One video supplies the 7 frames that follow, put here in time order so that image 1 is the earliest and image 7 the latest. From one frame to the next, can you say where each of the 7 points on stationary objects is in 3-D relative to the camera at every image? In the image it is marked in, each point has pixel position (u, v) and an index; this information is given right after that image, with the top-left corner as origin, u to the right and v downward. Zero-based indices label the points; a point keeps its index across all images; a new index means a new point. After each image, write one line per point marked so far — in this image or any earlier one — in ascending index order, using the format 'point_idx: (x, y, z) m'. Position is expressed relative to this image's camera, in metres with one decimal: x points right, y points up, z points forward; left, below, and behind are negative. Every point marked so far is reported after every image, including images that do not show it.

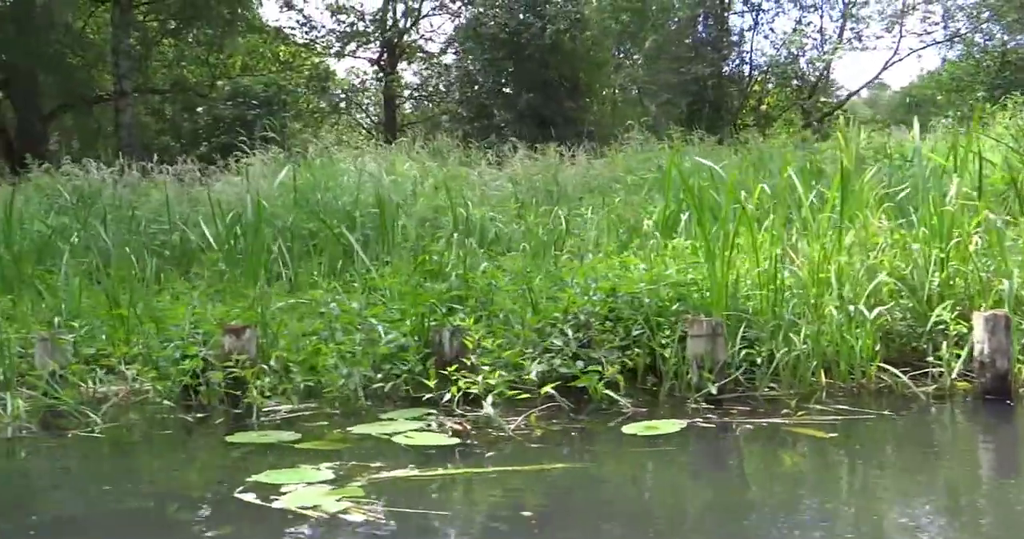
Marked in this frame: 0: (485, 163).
0: (-0.2, +0.9, +6.8) m
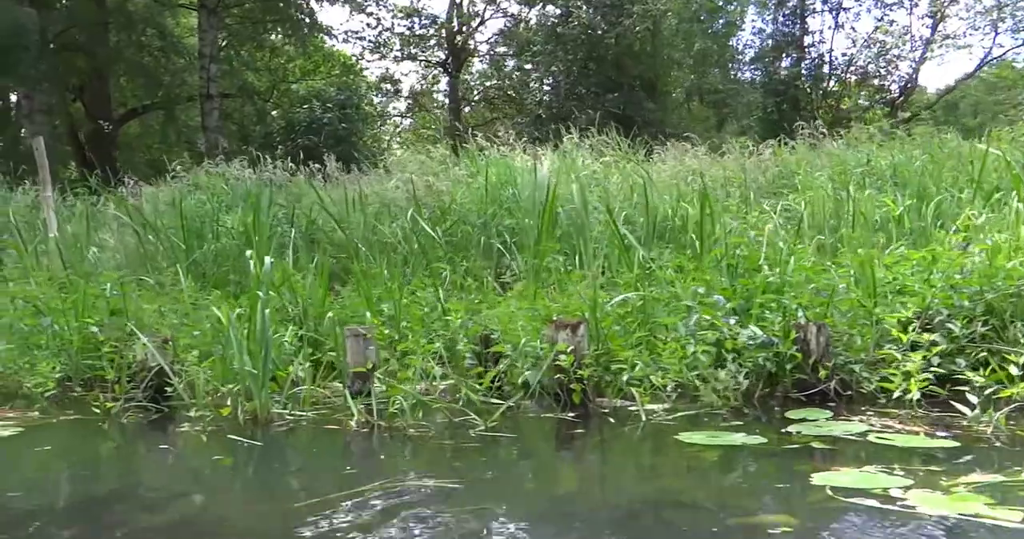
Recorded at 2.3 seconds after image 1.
0: (+1.1, +0.9, +6.6) m
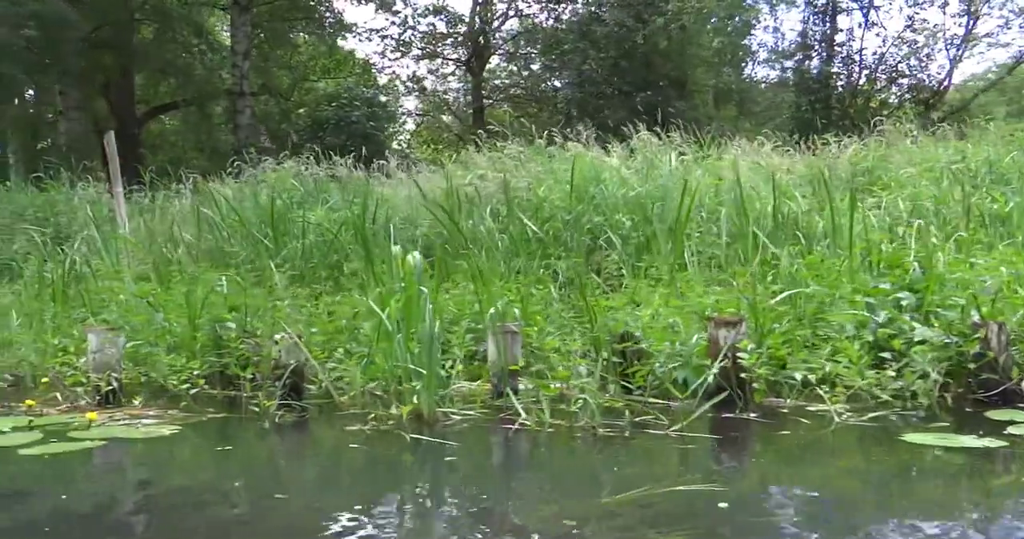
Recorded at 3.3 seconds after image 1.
0: (+1.6, +0.9, +6.5) m
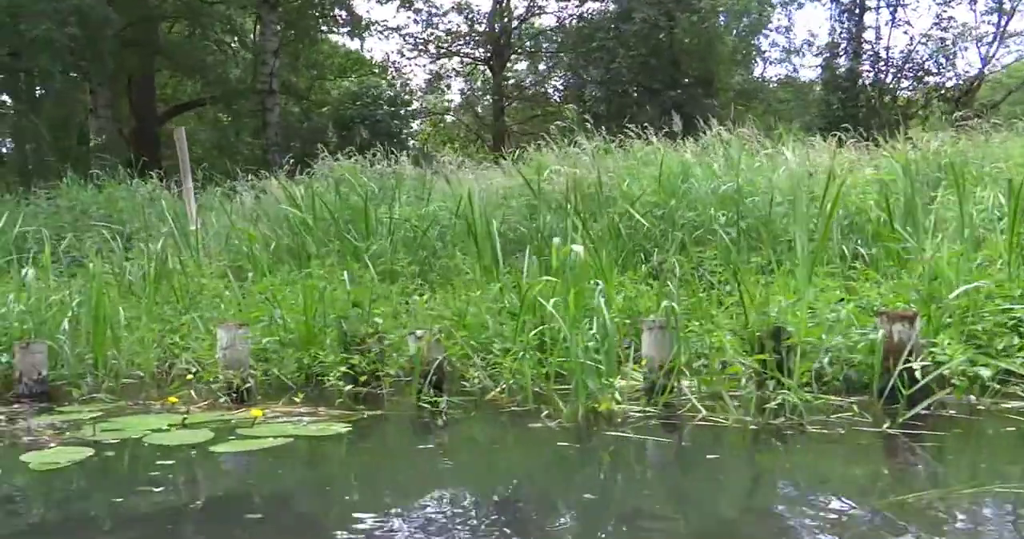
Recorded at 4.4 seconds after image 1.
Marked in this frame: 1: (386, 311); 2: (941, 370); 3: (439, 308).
0: (+2.2, +0.9, +6.4) m
1: (-0.5, -0.2, +3.5) m
2: (+1.3, -0.3, +2.6) m
3: (-0.3, -0.2, +3.6) m
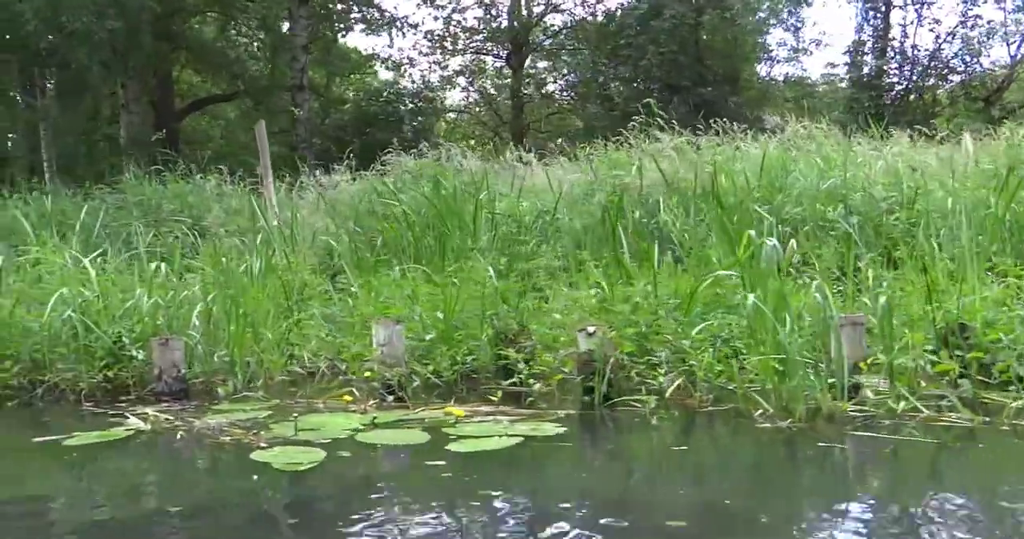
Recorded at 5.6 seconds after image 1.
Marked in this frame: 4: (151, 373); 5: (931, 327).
0: (+2.7, +1.0, +6.3) m
1: (+0.1, -0.2, +3.4) m
2: (+1.9, -0.3, +2.5) m
3: (+0.3, -0.1, +3.5) m
4: (-1.4, -0.4, +3.3) m
5: (+1.4, -0.2, +3.0) m
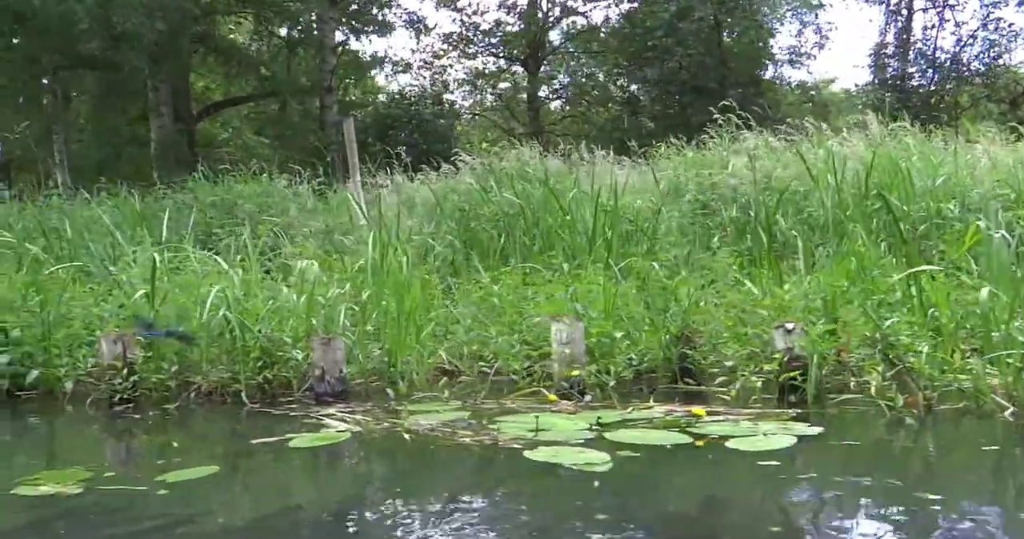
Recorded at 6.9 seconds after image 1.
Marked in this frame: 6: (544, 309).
0: (+3.4, +1.0, +6.3) m
1: (+0.7, -0.1, +3.4) m
2: (+2.6, -0.3, +2.4) m
3: (+1.0, -0.1, +3.4) m
4: (-0.8, -0.4, +3.2) m
5: (+2.1, -0.2, +2.9) m
6: (+0.1, -0.2, +3.6) m
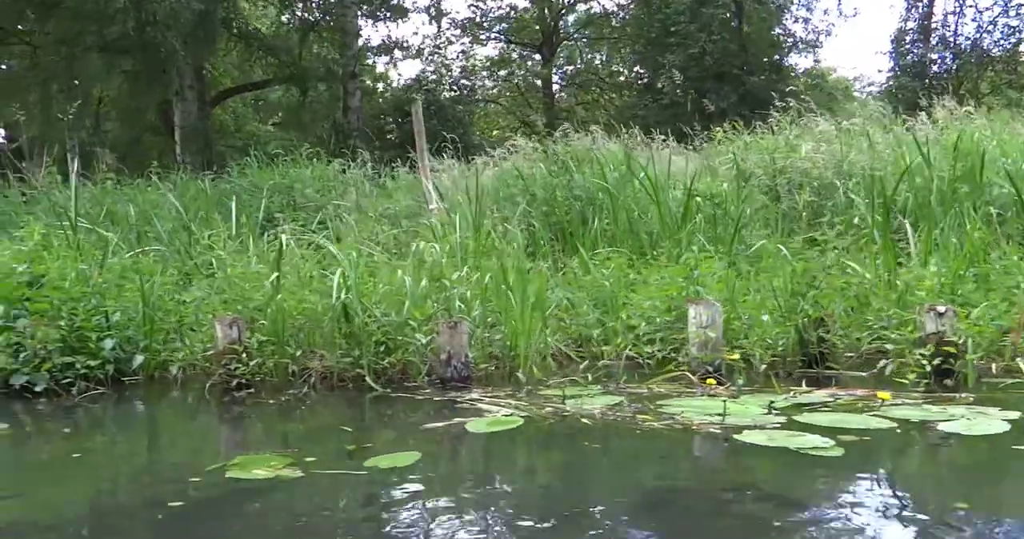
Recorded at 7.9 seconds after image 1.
0: (+3.8, +1.1, +6.2) m
1: (+1.2, -0.1, +3.3) m
2: (+3.1, -0.2, +2.4) m
3: (+1.4, -0.1, +3.3) m
4: (-0.3, -0.3, +3.2) m
5: (+2.6, -0.1, +2.8) m
6: (+0.6, -0.1, +3.5) m
